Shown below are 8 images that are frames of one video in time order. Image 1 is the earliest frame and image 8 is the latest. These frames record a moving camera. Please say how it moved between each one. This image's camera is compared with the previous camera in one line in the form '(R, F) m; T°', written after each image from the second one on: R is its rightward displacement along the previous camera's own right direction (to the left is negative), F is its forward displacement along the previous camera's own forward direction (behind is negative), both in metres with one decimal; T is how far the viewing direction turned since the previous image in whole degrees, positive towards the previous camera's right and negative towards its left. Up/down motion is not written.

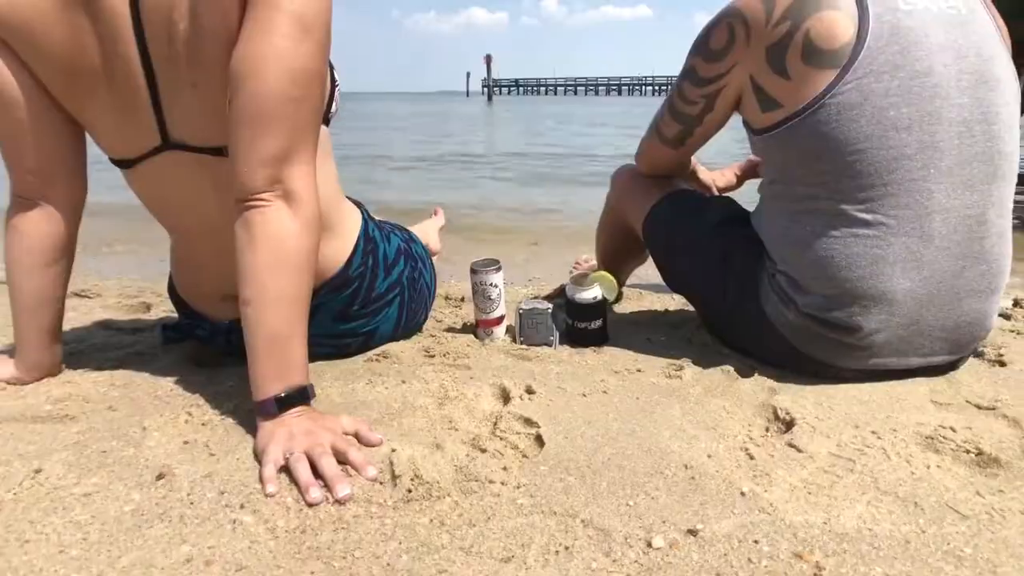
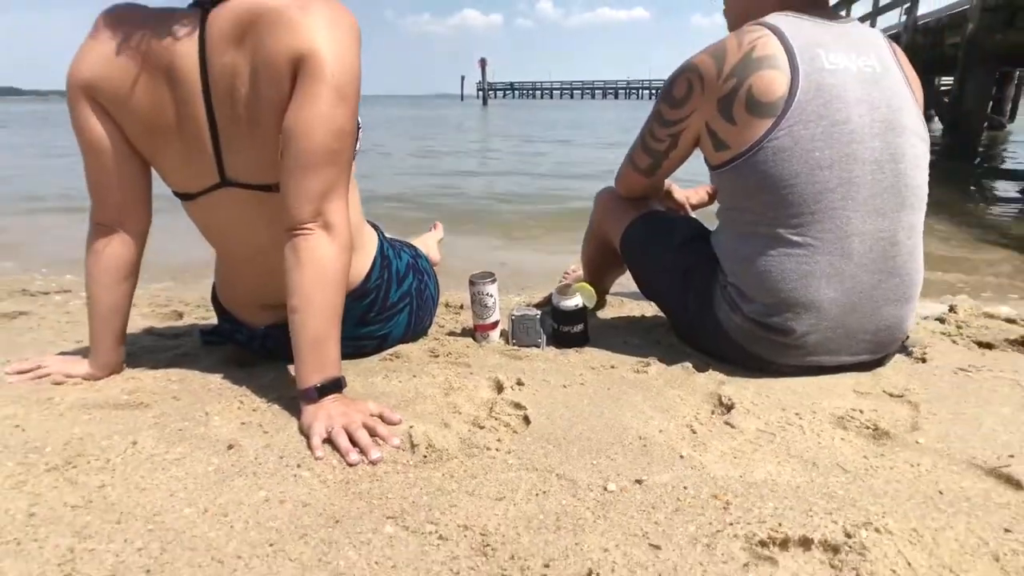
(0.0, -0.3) m; 0°
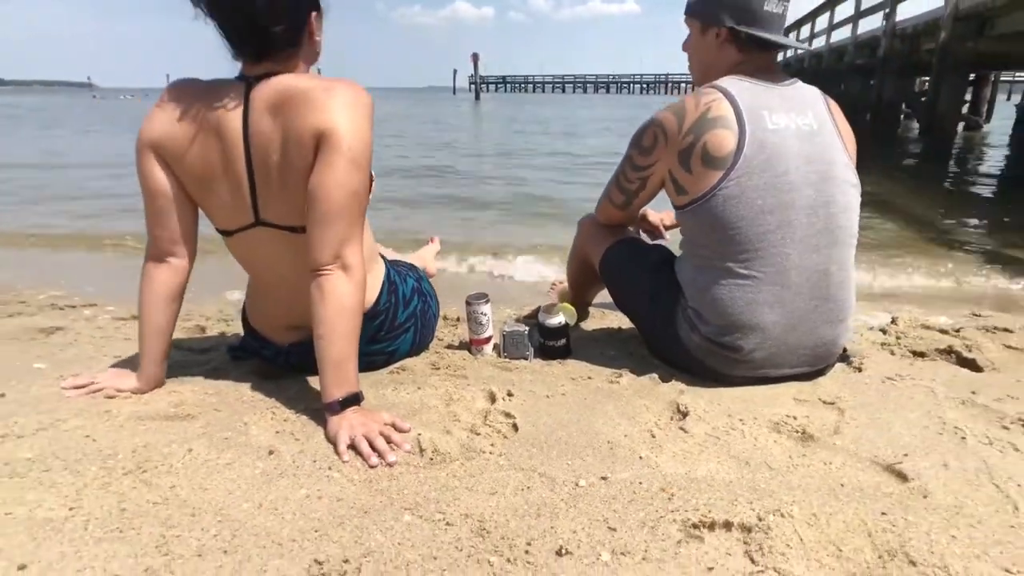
(0.0, -0.3) m; +1°
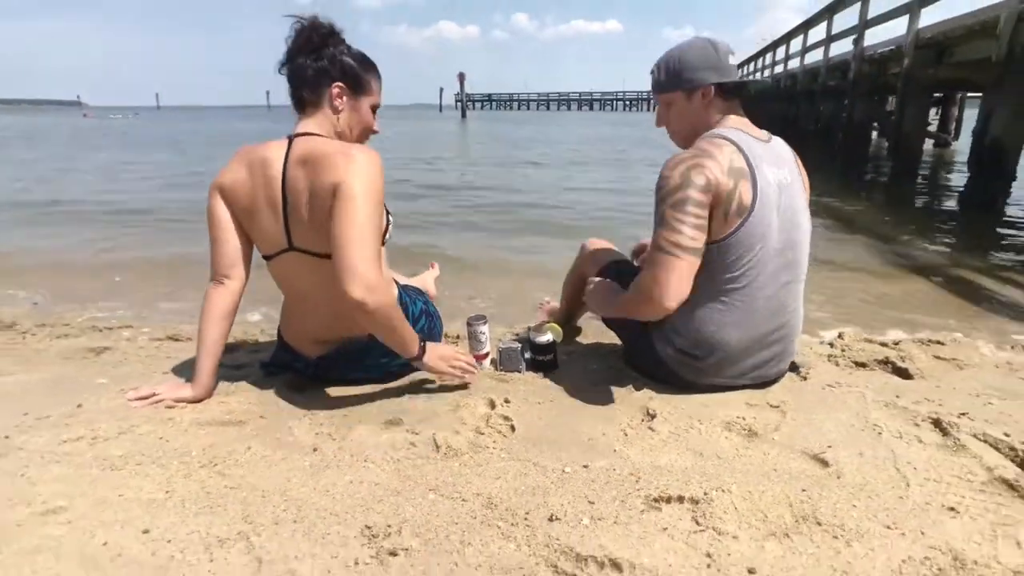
(0.0, -0.3) m; +1°
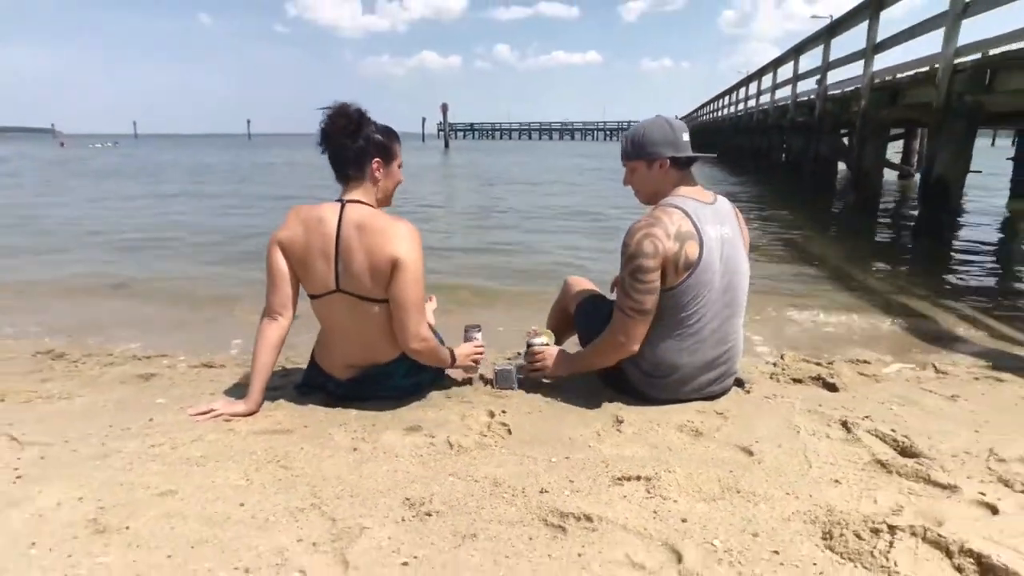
(-0.1, -0.5) m; +2°
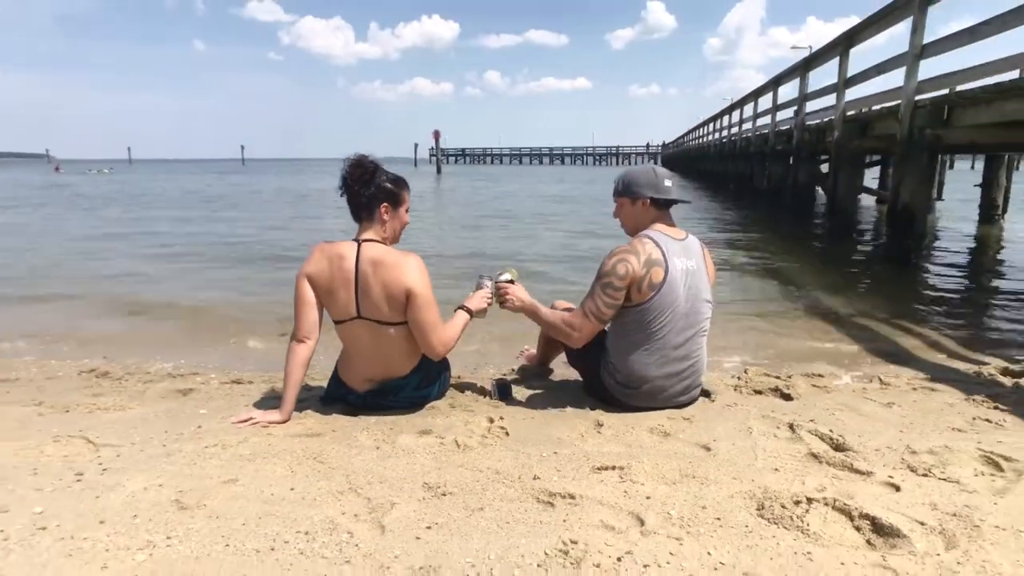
(0.0, -0.5) m; +1°
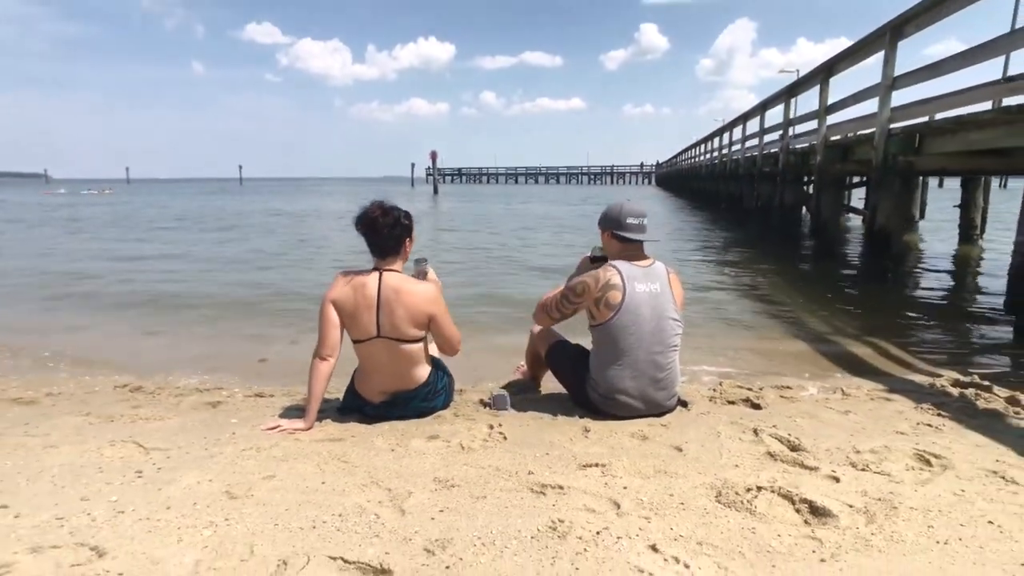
(0.0, -0.4) m; 0°
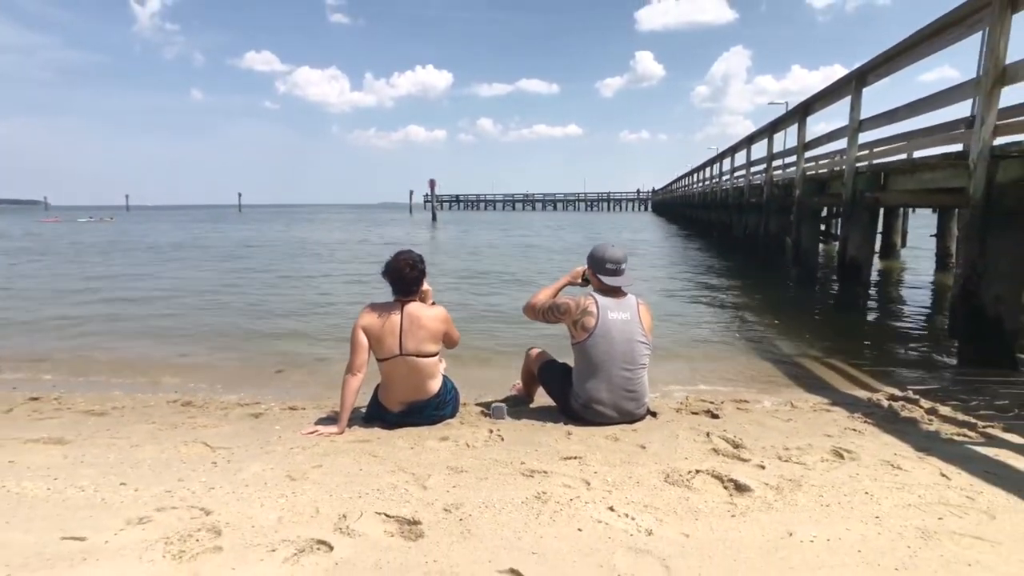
(0.0, -0.8) m; 0°
